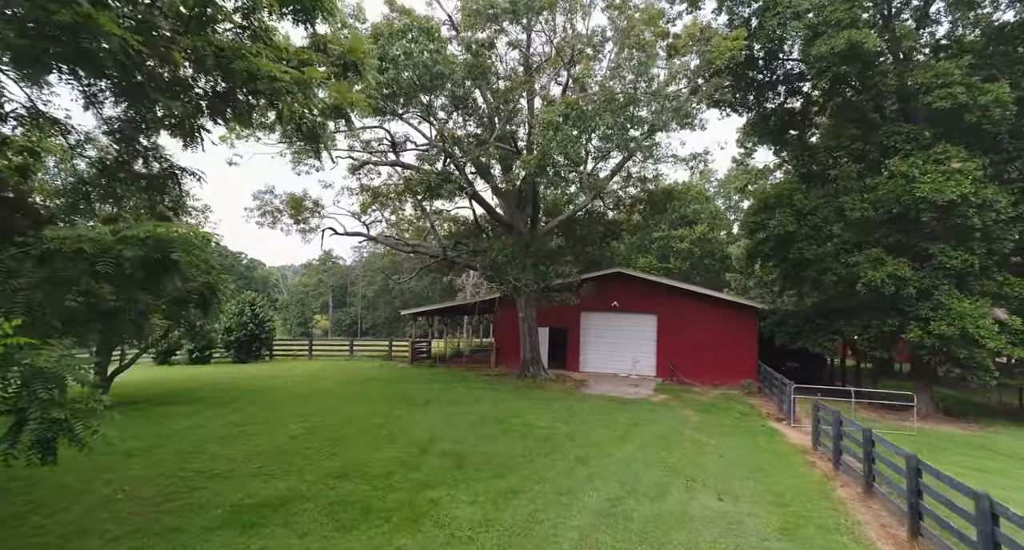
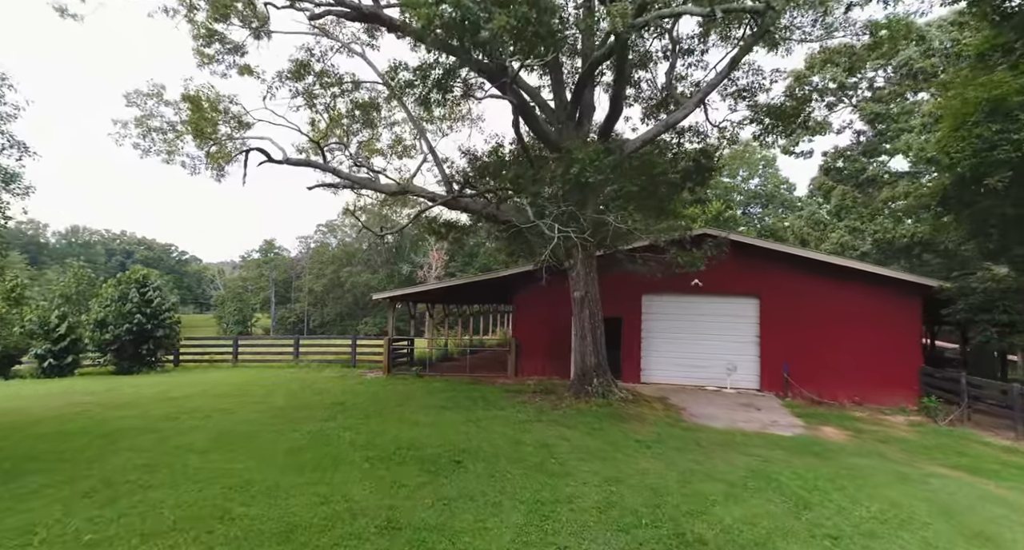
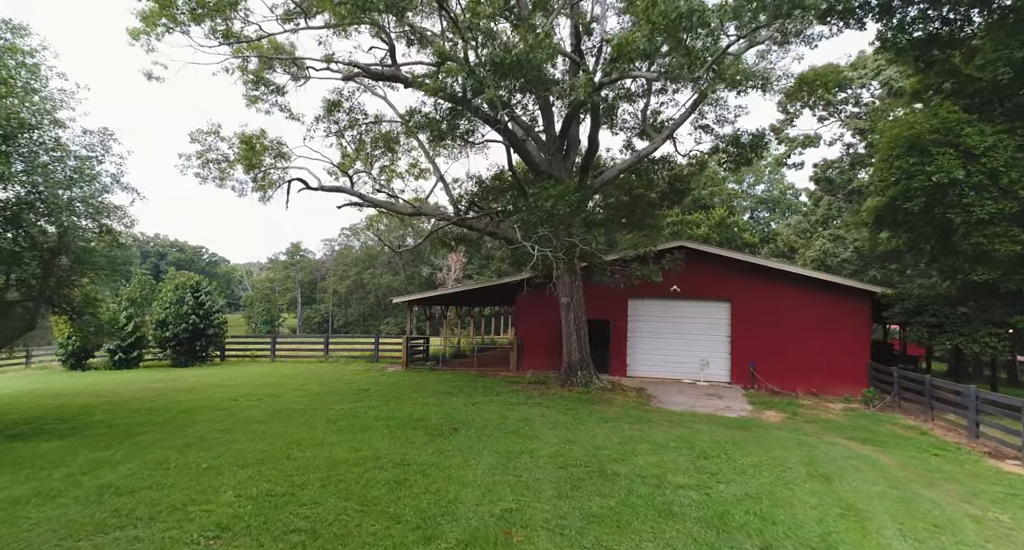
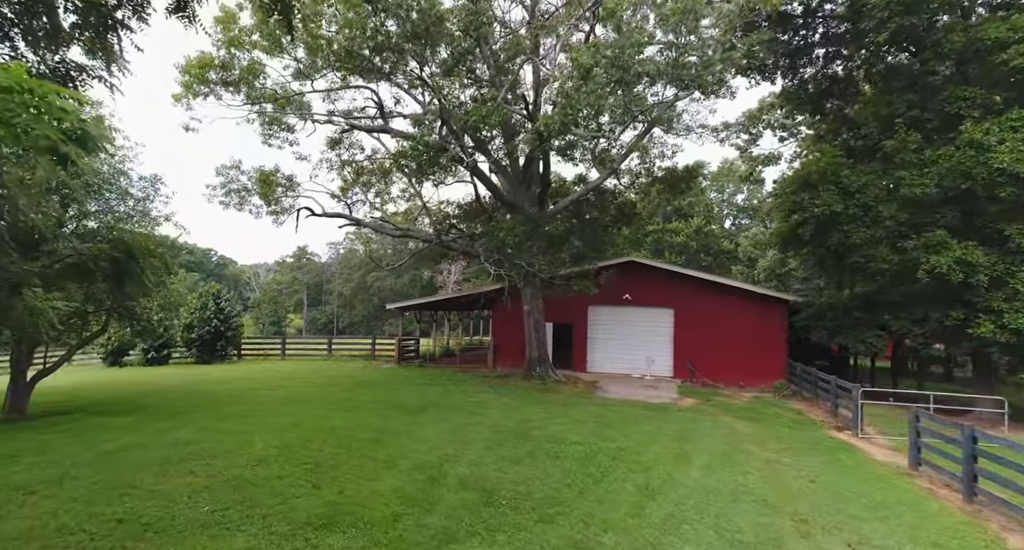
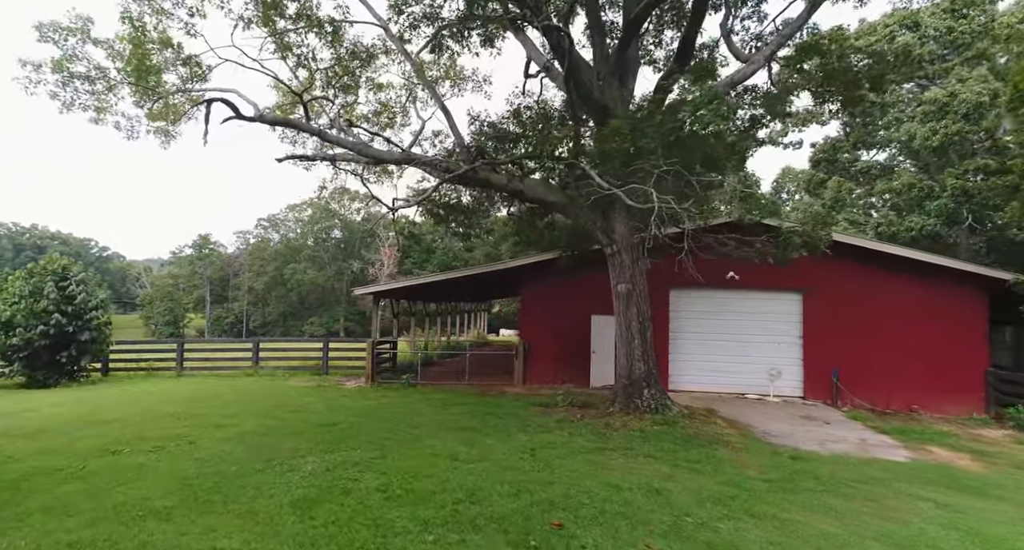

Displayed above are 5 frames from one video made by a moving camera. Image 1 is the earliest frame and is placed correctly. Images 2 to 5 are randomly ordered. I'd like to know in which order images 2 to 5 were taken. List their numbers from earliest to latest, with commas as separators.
4, 3, 2, 5
